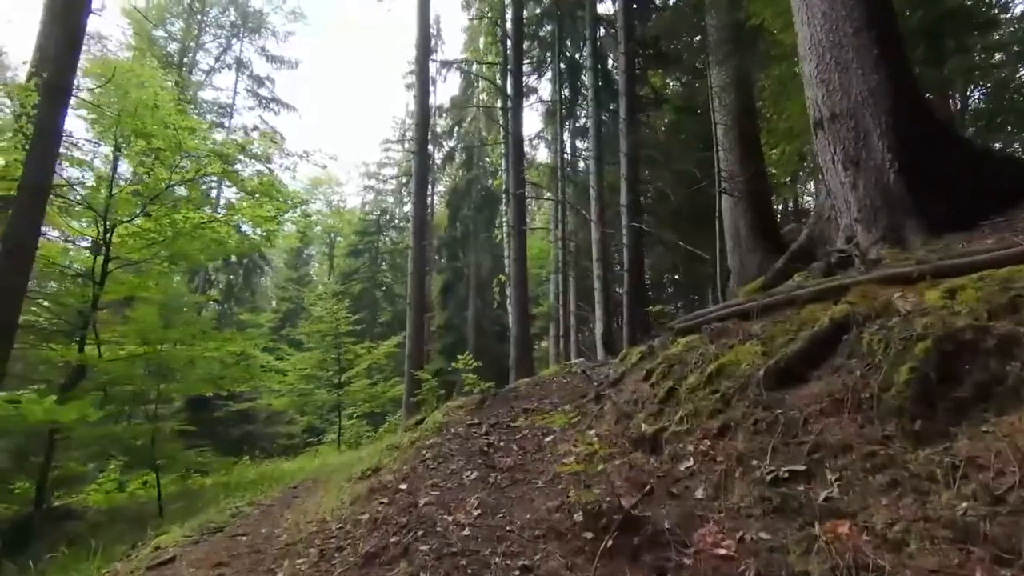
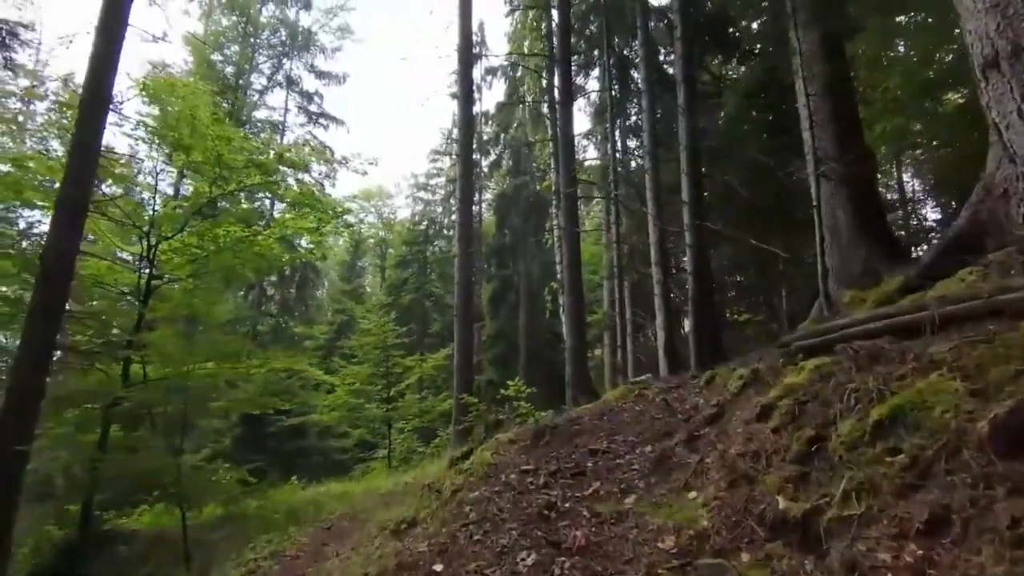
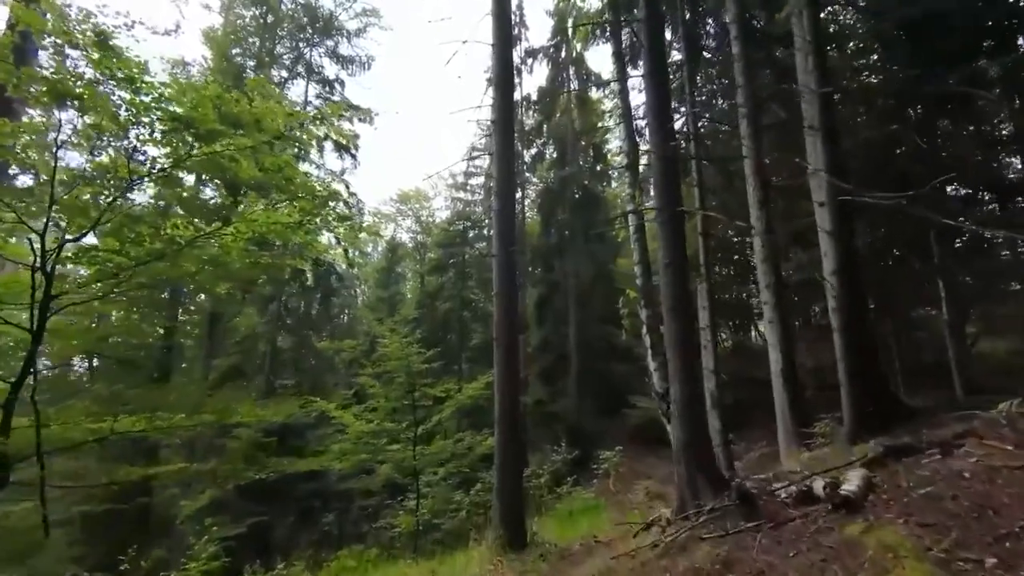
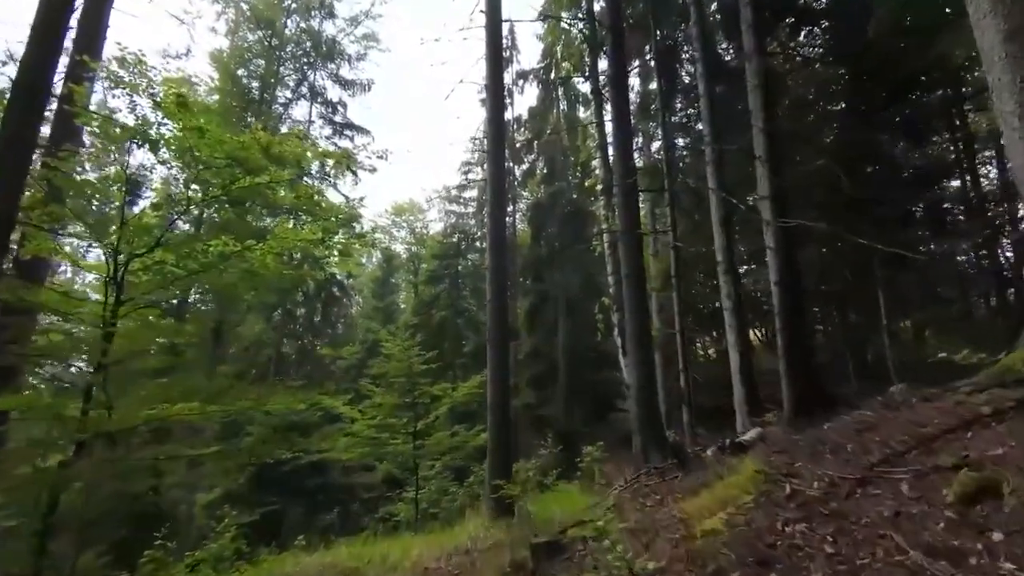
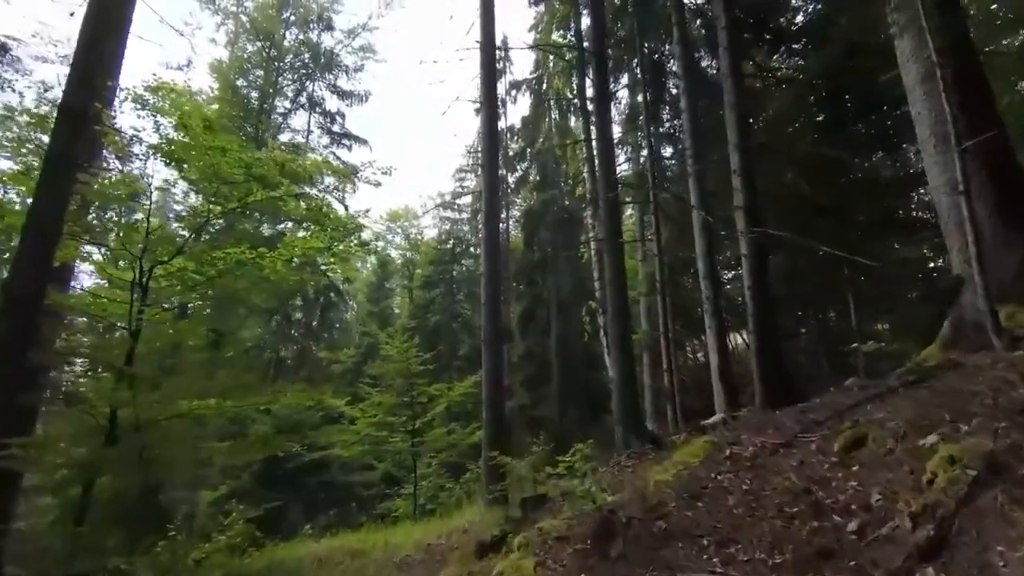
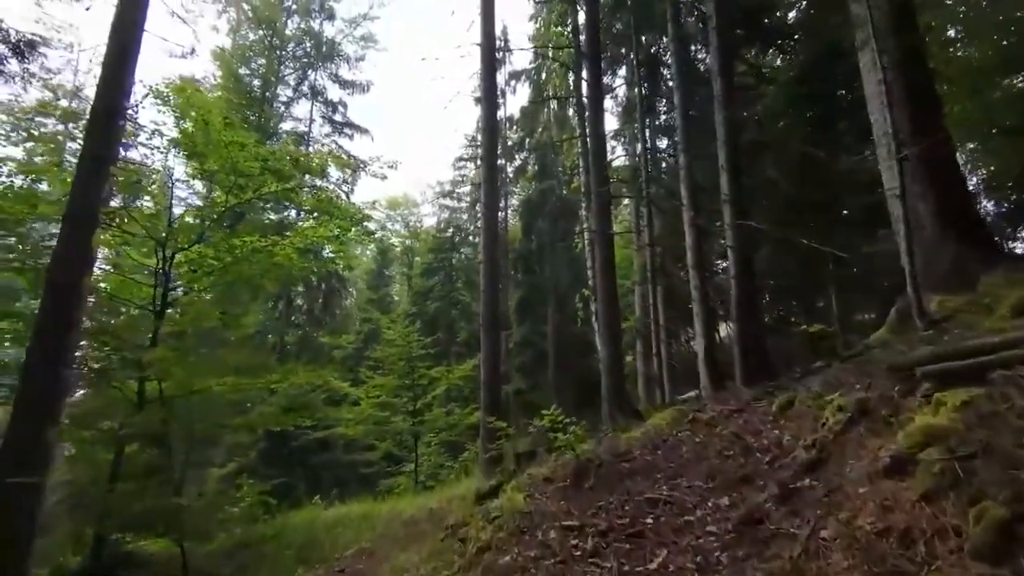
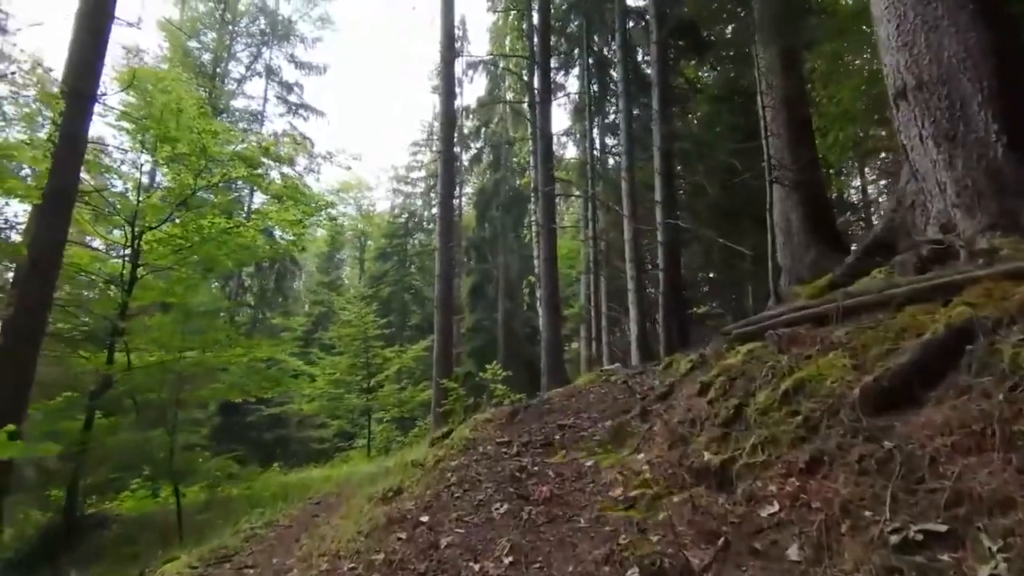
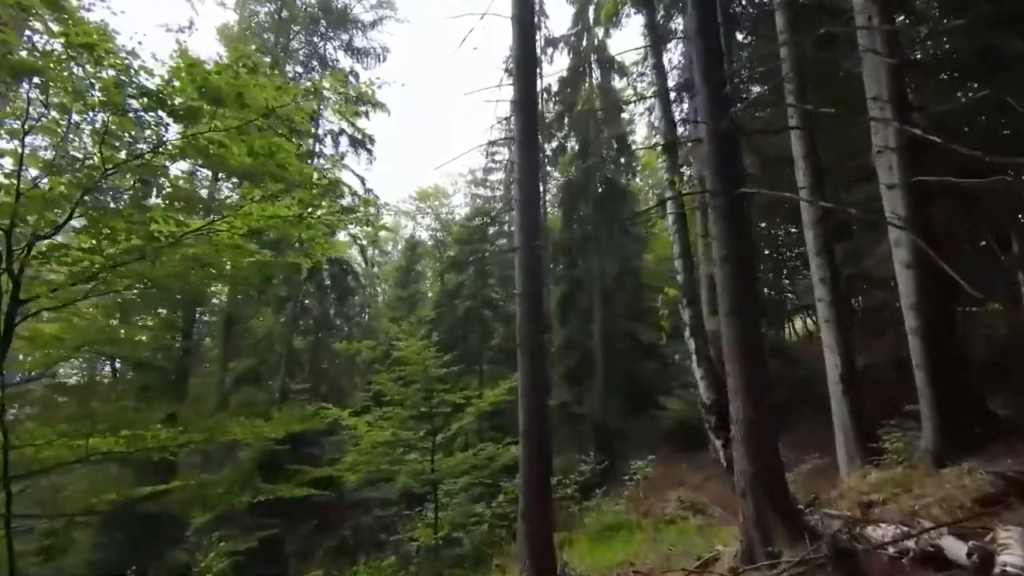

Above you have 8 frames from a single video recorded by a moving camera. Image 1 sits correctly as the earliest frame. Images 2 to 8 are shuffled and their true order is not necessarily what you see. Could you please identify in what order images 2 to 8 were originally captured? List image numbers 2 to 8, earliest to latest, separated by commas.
7, 2, 6, 5, 4, 3, 8
